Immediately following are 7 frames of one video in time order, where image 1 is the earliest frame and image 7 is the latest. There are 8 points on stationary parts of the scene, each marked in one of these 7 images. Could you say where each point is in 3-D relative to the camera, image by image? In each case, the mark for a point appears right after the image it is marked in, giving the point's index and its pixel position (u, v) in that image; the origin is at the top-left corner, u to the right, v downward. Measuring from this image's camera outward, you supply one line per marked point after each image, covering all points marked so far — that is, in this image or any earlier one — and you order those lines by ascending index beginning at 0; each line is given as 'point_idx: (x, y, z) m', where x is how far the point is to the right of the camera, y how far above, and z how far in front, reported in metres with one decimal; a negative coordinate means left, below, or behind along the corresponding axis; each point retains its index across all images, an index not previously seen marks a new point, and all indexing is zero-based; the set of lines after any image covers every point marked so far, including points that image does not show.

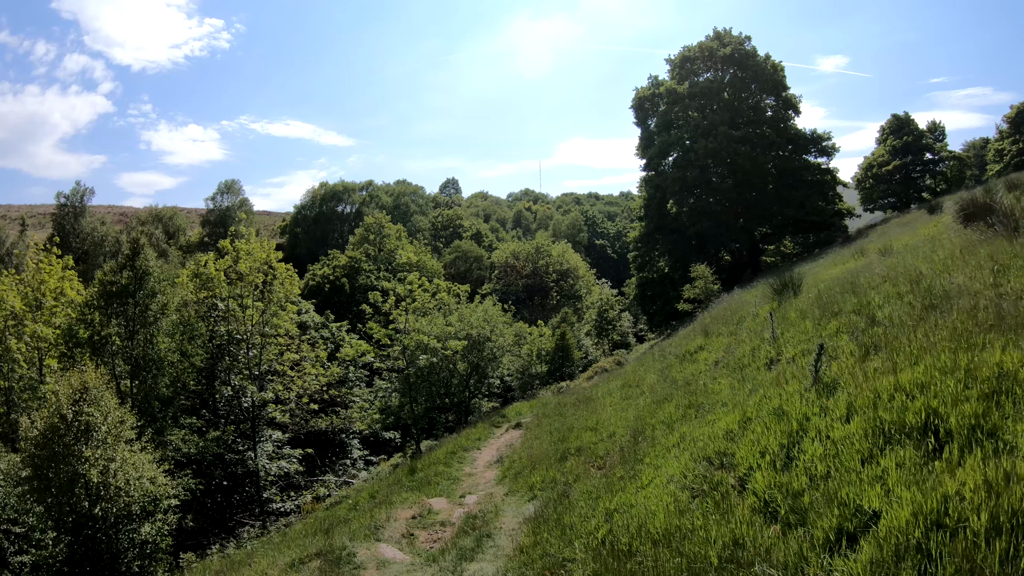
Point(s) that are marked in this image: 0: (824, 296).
0: (+5.8, -0.1, +8.1) m
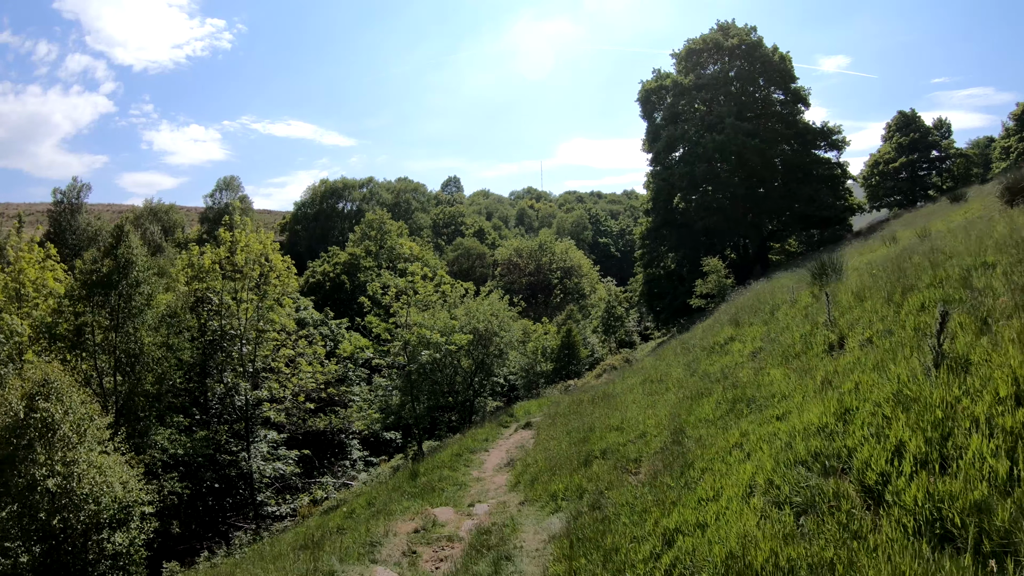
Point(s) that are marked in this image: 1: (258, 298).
0: (+6.0, +0.2, +7.2) m
1: (-8.9, -0.4, +15.6) m
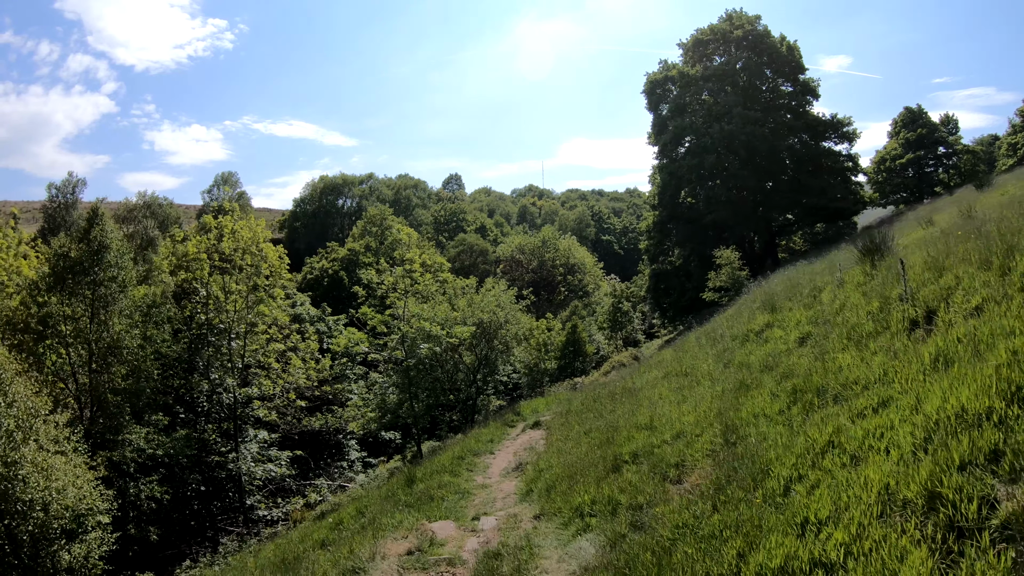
0: (+6.1, +0.6, +6.1) m
1: (-8.7, 0.0, +14.6) m
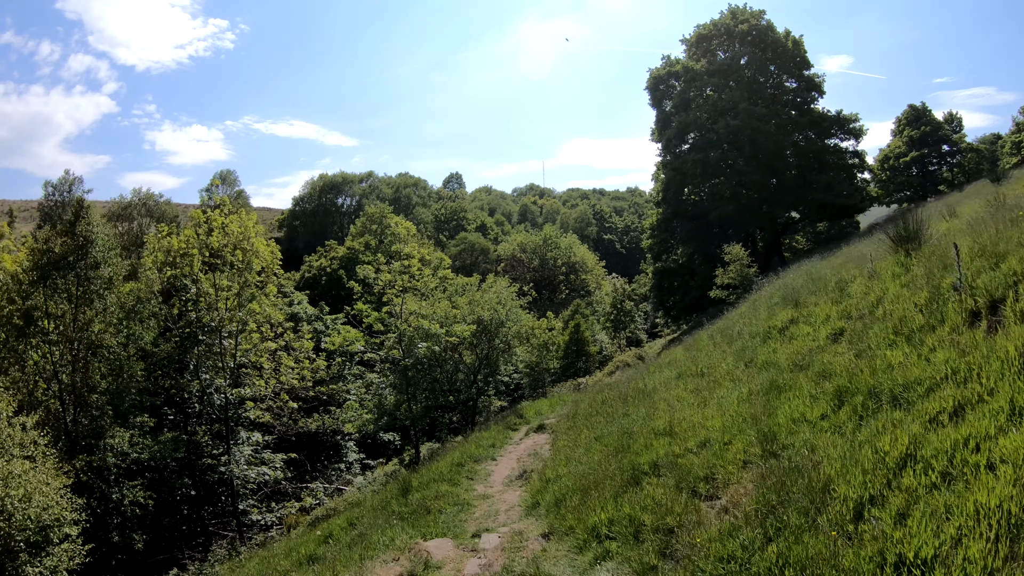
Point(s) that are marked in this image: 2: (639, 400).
0: (+6.2, +0.7, +5.5) m
1: (-8.6, +0.1, +14.0) m
2: (+2.2, -2.0, +7.8) m
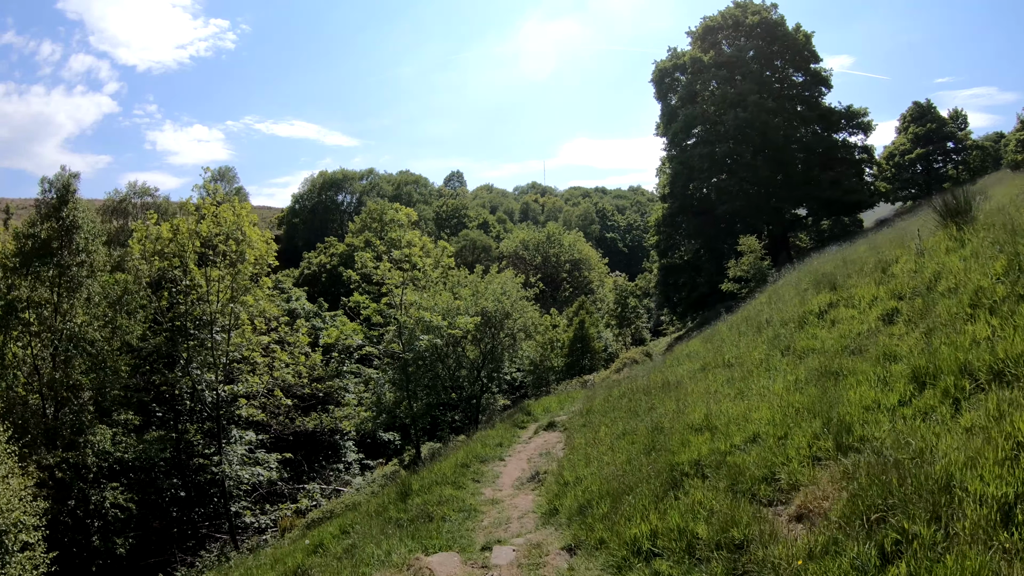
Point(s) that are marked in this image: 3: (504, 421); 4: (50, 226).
0: (+6.4, +1.0, +4.8) m
1: (-8.4, +0.4, +13.3) m
2: (+2.4, -1.7, +7.1) m
3: (-0.2, -3.4, +11.5) m
4: (-12.5, +1.5, +12.0) m
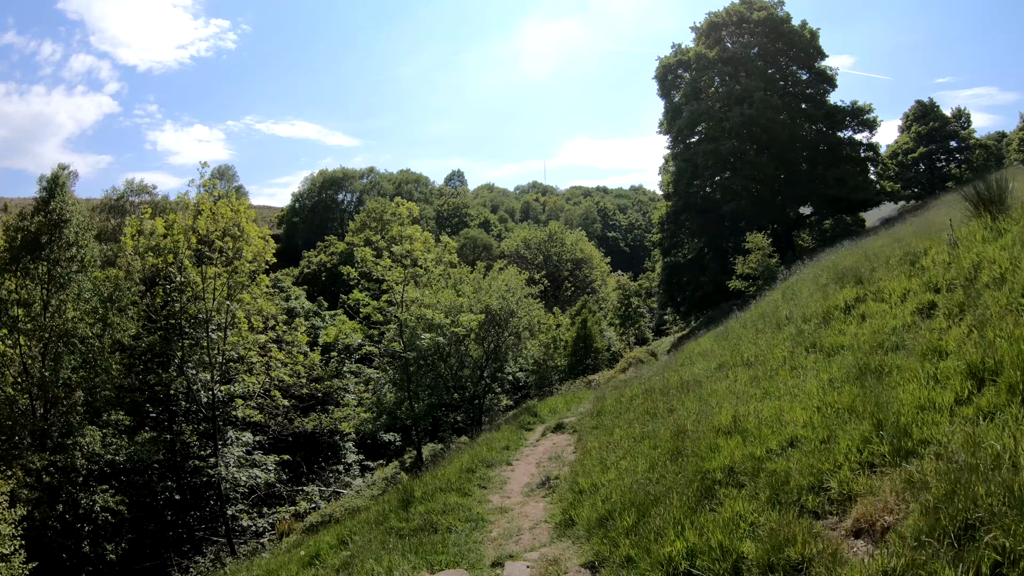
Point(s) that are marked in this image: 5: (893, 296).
0: (+6.5, +1.1, +4.4) m
1: (-8.3, +0.4, +12.9) m
2: (+2.5, -1.6, +6.7) m
3: (-0.1, -3.3, +11.1) m
4: (-12.4, +1.6, +11.6) m
5: (+5.3, -0.1, +6.1) m
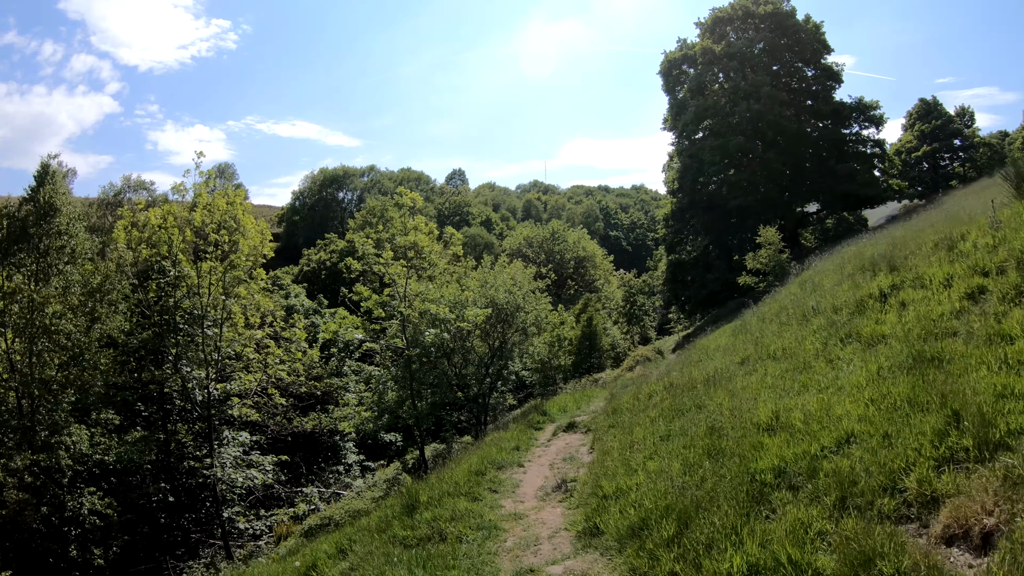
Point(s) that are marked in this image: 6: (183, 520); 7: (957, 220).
0: (+6.6, +1.2, +3.9) m
1: (-8.1, +0.6, +12.4) m
2: (+2.7, -1.4, +6.2) m
3: (+0.1, -3.2, +10.6) m
4: (-12.2, +1.8, +11.2) m
5: (+5.5, +0.1, +5.6) m
6: (-9.8, -6.9, +13.2) m
7: (+7.4, +1.1, +7.4) m
